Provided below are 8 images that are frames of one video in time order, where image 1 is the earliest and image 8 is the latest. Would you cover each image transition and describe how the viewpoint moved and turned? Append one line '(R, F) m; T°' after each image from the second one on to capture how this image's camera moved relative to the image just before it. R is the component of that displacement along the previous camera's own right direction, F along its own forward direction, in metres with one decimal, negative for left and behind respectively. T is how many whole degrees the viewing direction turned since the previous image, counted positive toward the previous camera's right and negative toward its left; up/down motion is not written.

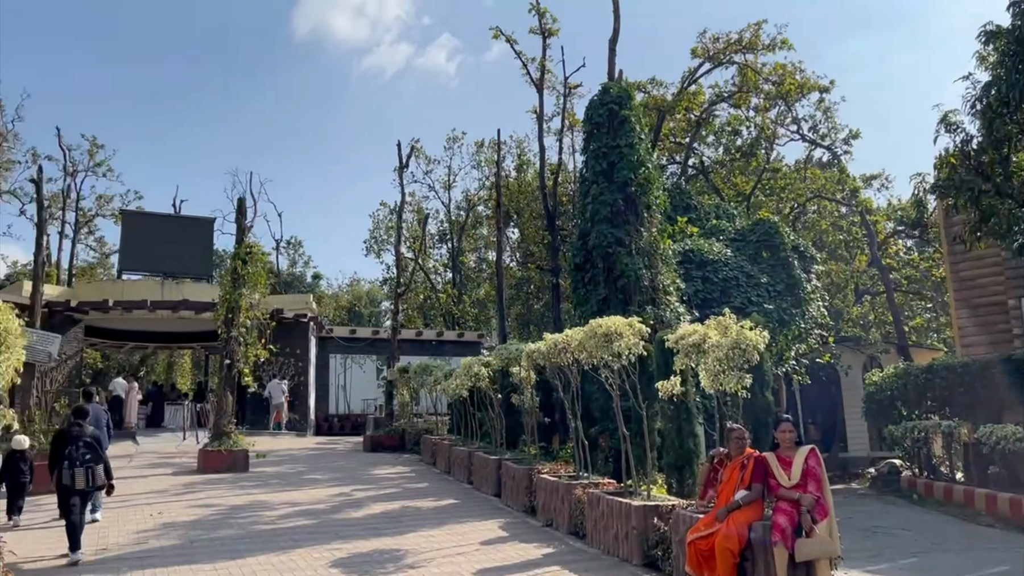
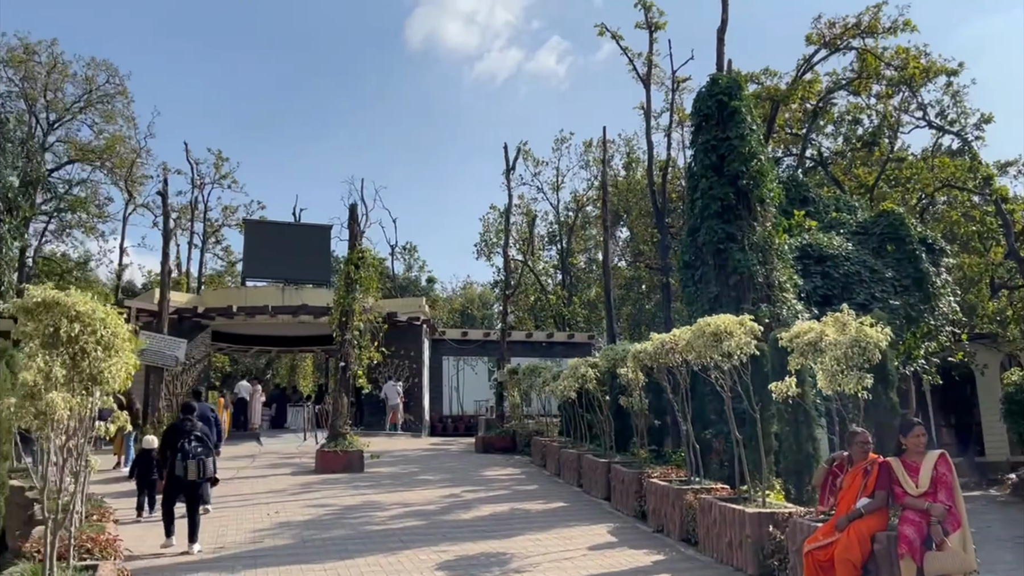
(+0.1, +0.2) m; -7°
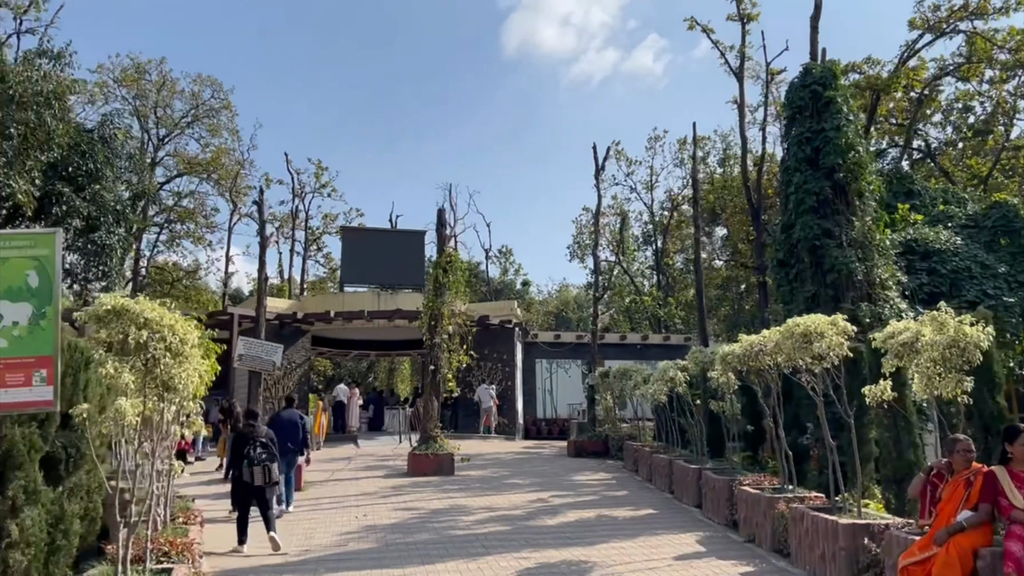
(+0.2, +0.2) m; -7°
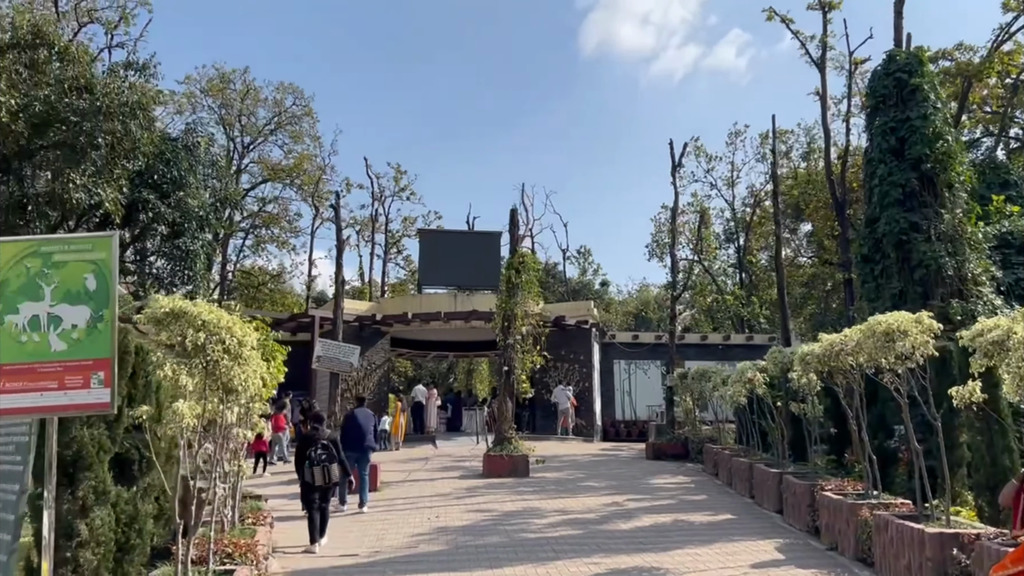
(+0.1, +0.1) m; -5°
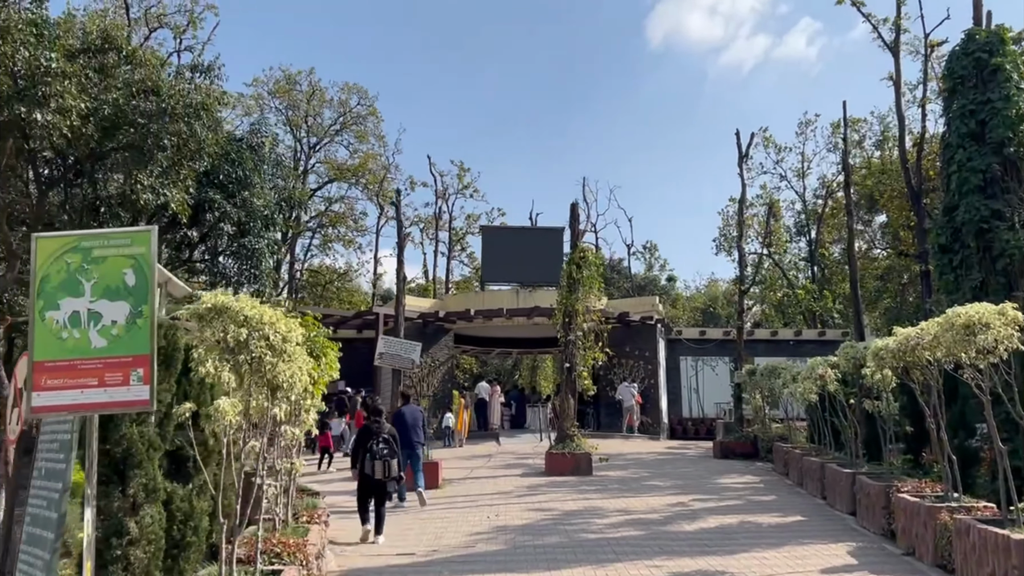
(+0.1, +0.2) m; -4°
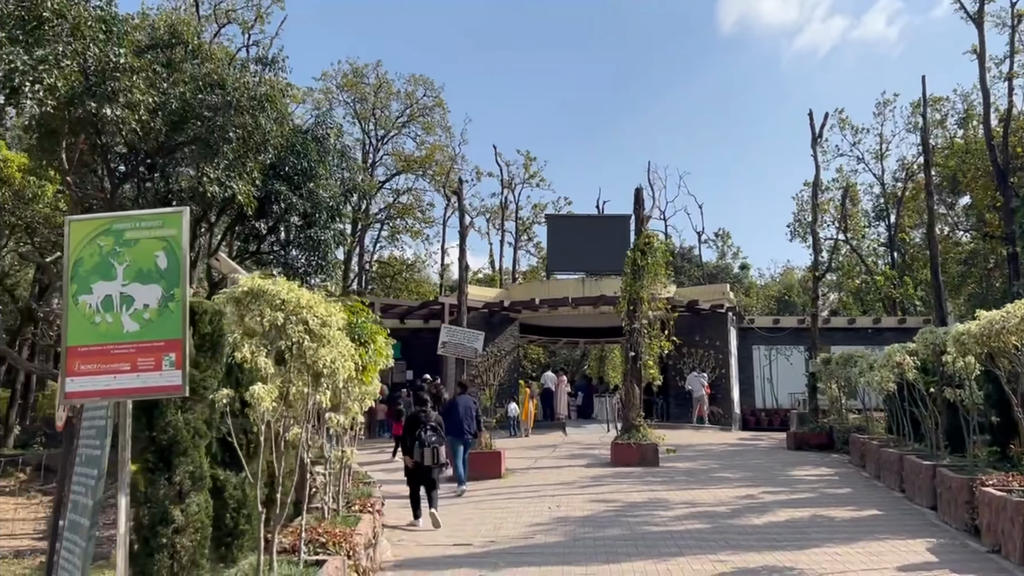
(+0.1, +0.2) m; -5°
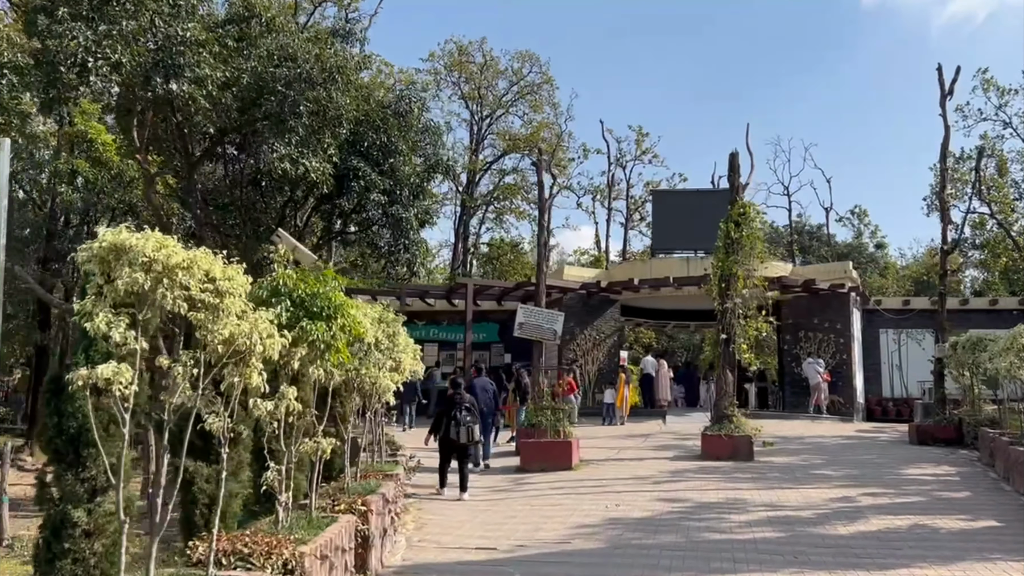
(+0.7, +1.0) m; -8°
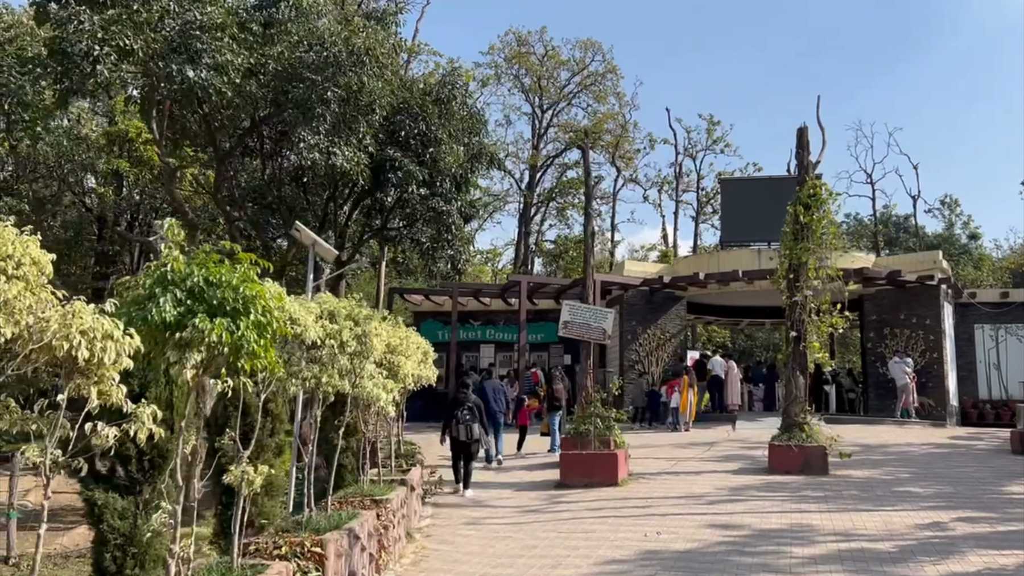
(+0.5, +1.2) m; -5°
